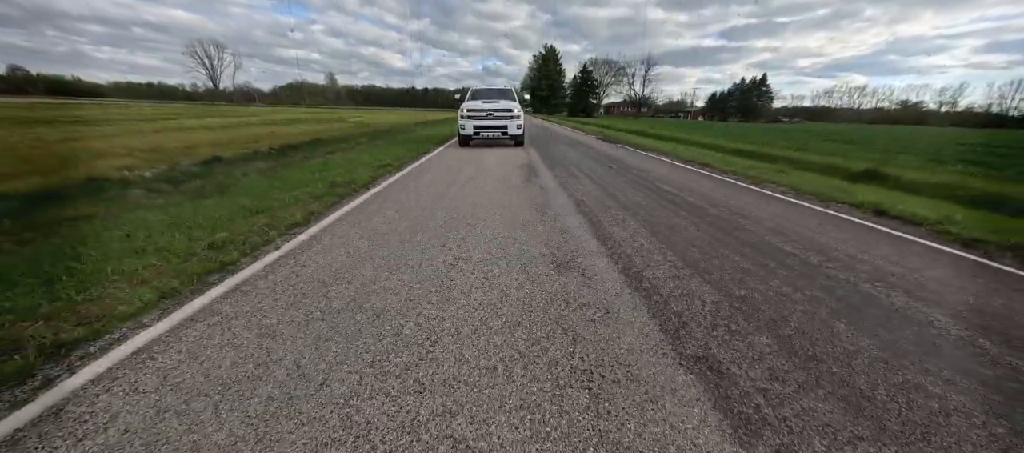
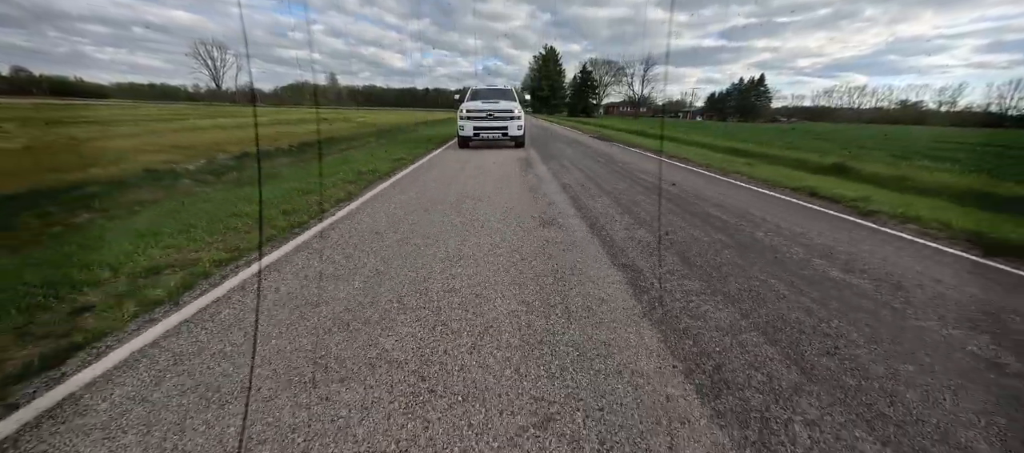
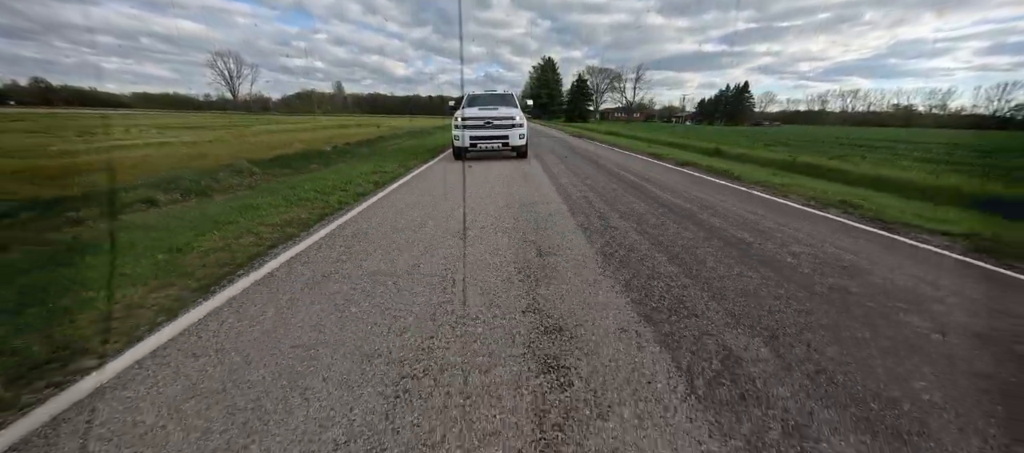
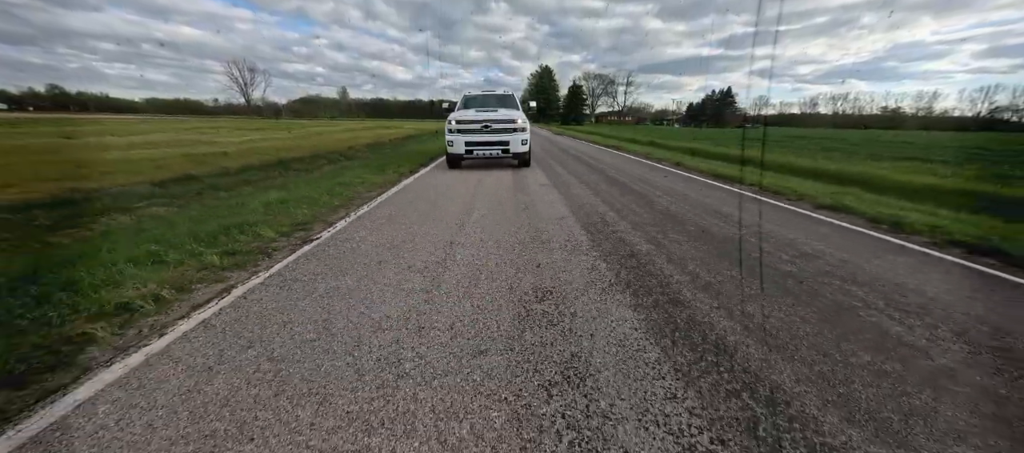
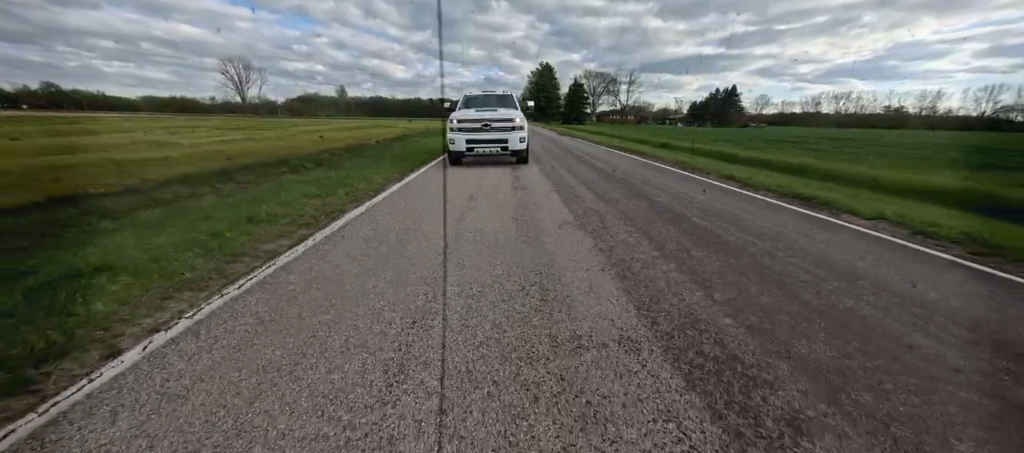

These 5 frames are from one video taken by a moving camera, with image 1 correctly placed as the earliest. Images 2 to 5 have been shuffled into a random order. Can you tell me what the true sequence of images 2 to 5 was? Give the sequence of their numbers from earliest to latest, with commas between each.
2, 3, 5, 4
